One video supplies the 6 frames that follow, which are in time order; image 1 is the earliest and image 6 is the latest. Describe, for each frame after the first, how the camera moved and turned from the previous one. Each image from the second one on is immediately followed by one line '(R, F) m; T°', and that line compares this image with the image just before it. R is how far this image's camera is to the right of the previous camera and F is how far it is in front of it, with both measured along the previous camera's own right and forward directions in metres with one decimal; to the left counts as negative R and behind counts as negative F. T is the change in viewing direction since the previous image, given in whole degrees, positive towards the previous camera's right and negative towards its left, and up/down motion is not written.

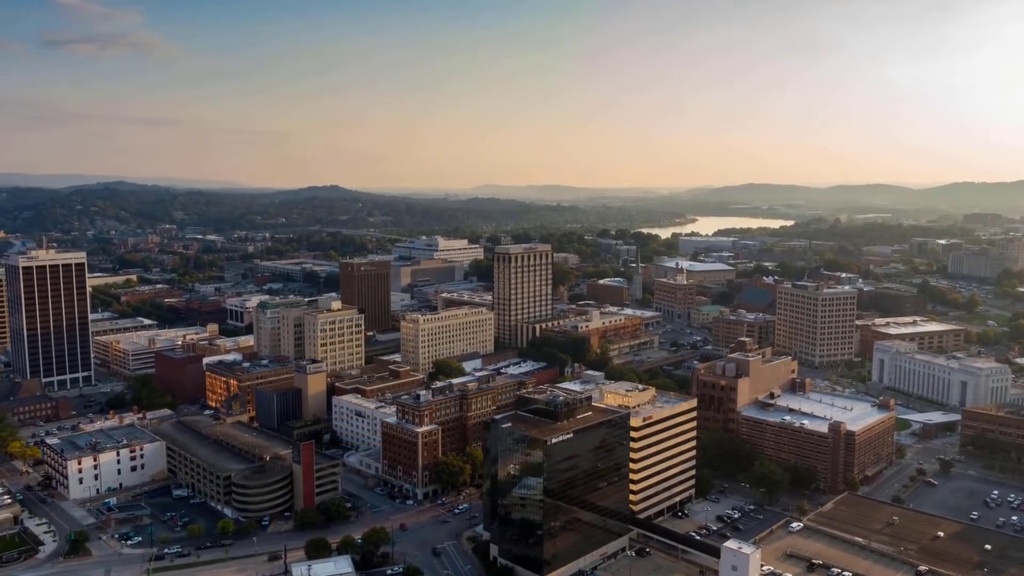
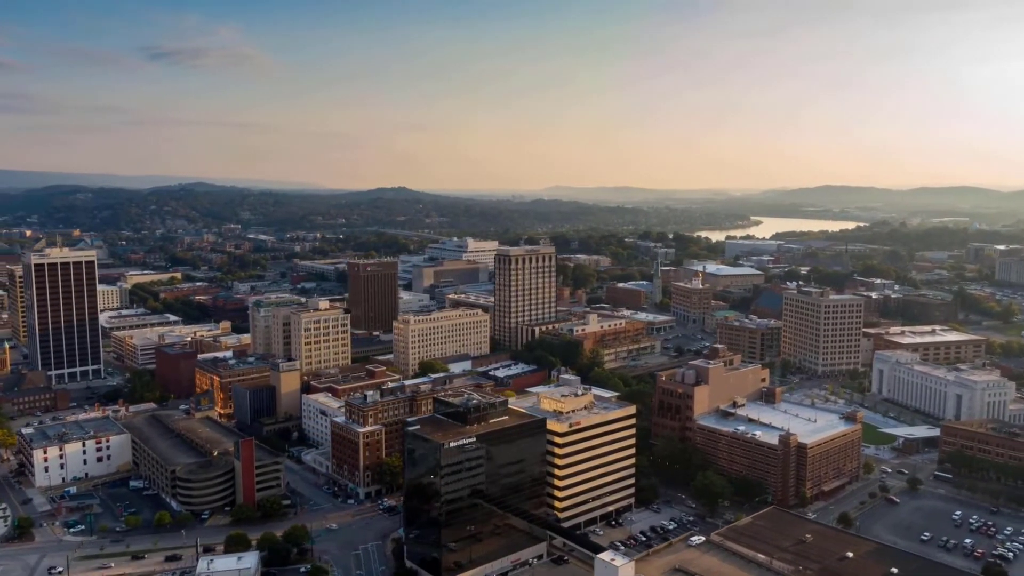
(+6.8, +0.4) m; -5°
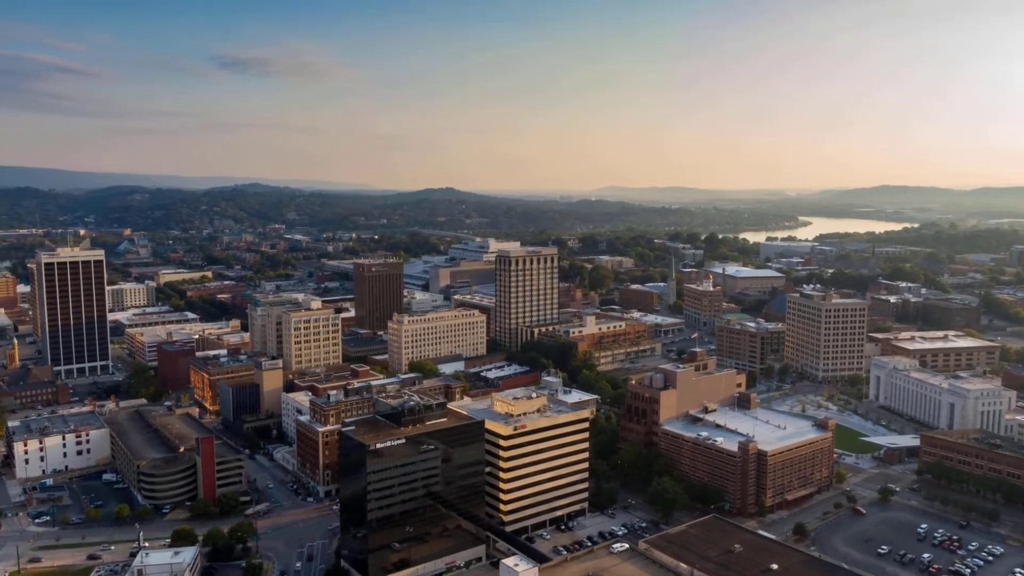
(+4.9, +0.3) m; -4°
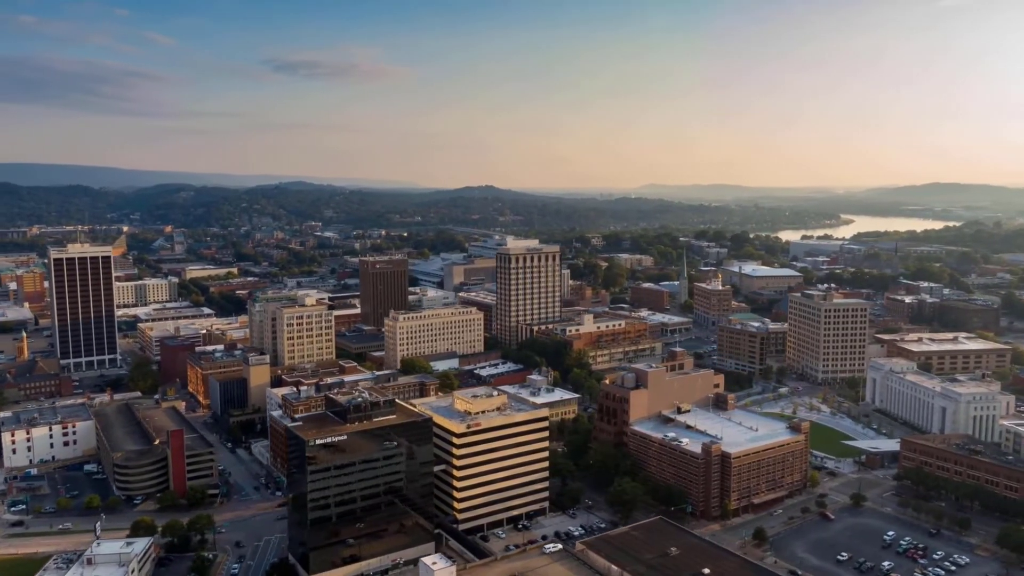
(+4.1, +0.2) m; -3°
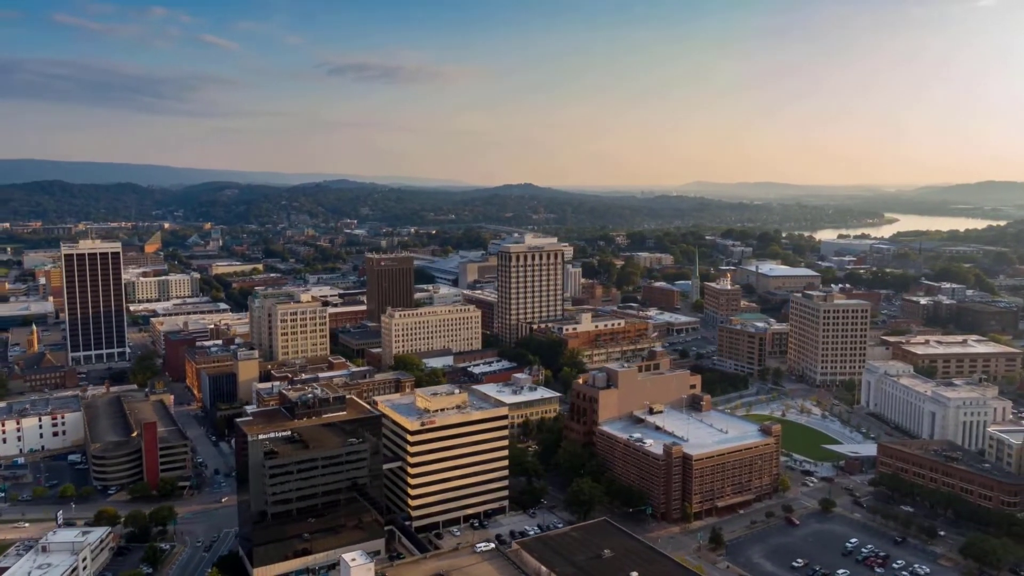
(+4.1, +0.2) m; -3°
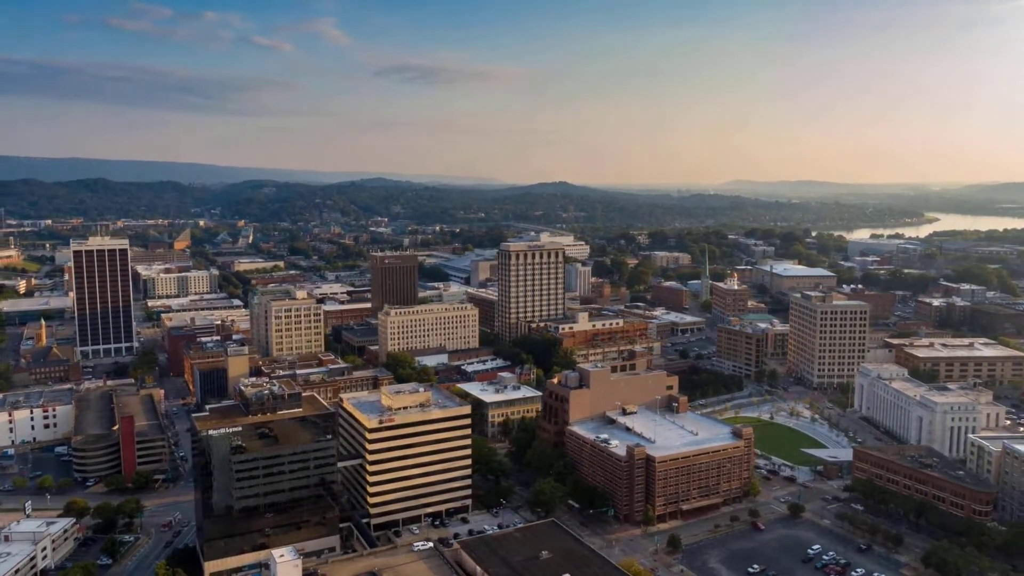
(+3.7, +0.2) m; -3°
